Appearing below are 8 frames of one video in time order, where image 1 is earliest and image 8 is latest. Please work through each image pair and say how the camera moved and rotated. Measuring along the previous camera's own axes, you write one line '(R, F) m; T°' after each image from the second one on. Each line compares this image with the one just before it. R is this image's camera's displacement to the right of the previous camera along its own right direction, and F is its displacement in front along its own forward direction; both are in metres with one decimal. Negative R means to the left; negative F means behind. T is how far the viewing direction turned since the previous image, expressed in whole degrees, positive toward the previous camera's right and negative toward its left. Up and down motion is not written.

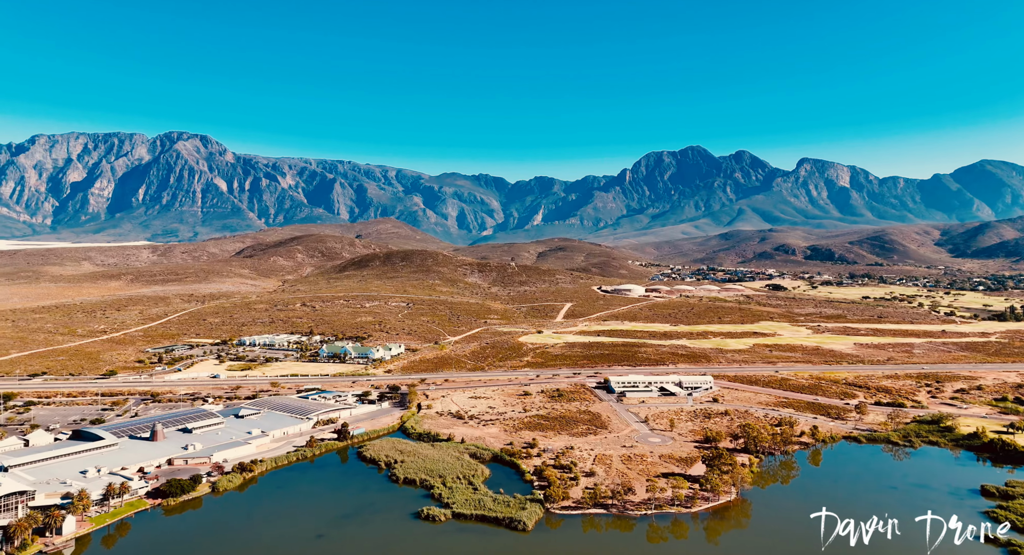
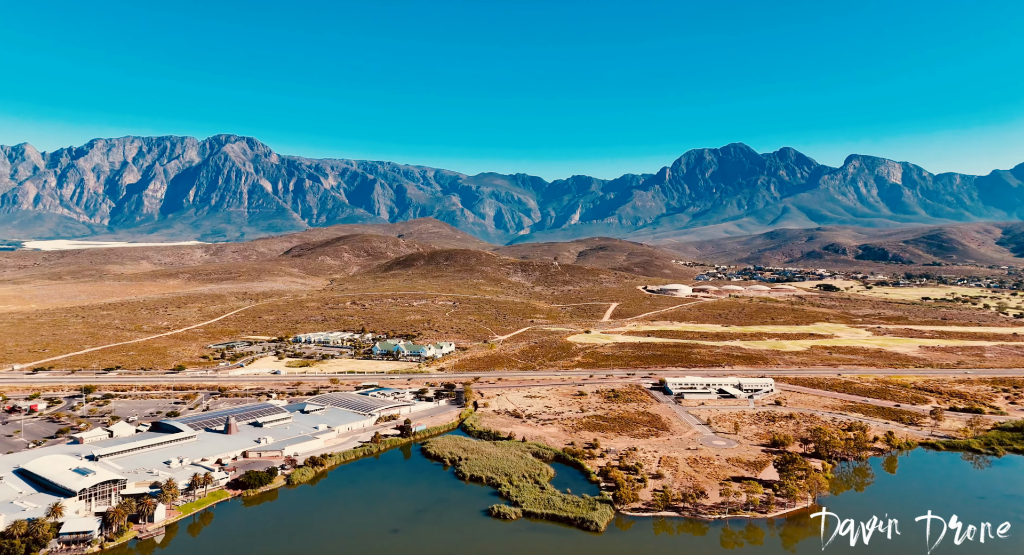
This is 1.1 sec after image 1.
(-1.4, -1.0) m; -4°
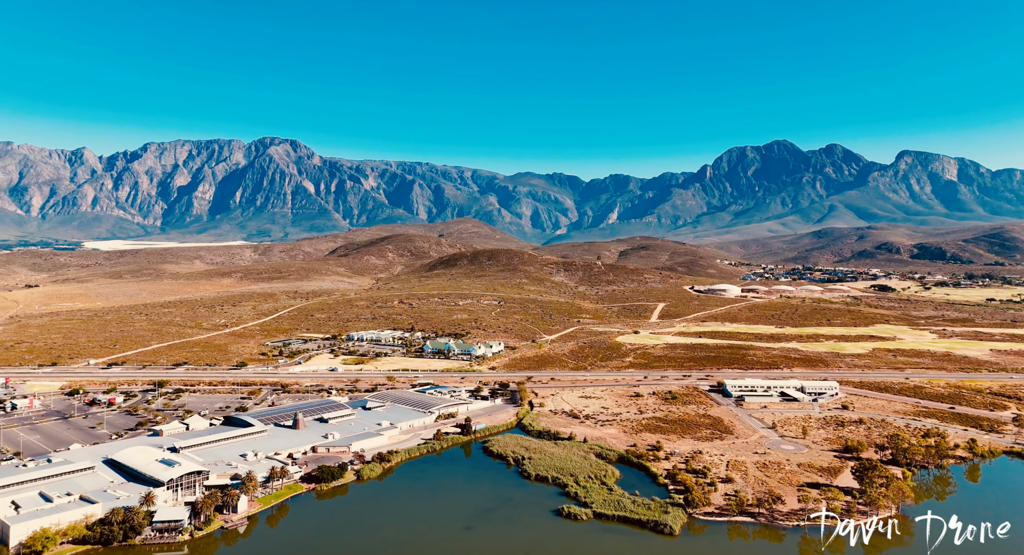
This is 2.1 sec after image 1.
(-1.6, -0.8) m; -4°
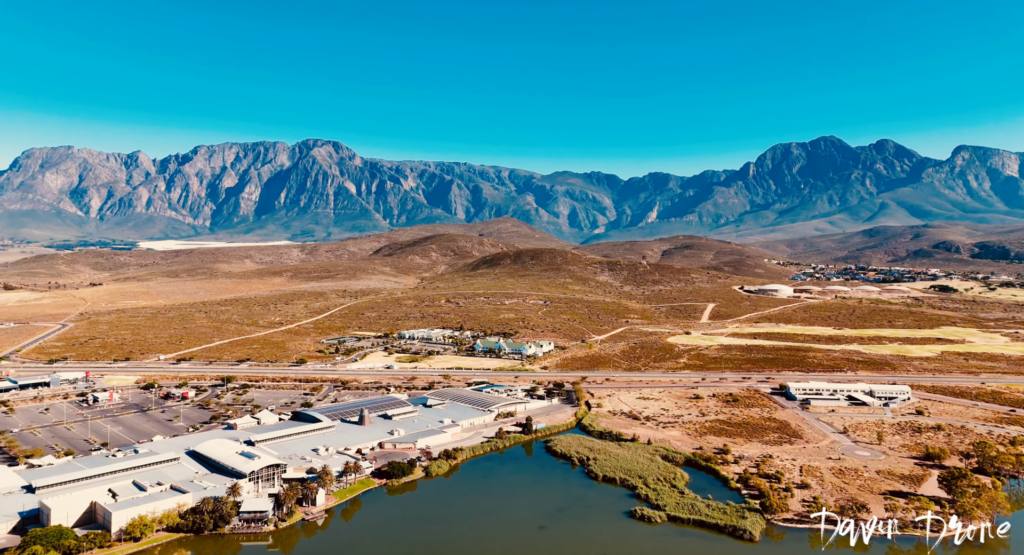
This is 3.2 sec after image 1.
(-1.7, -0.6) m; -4°
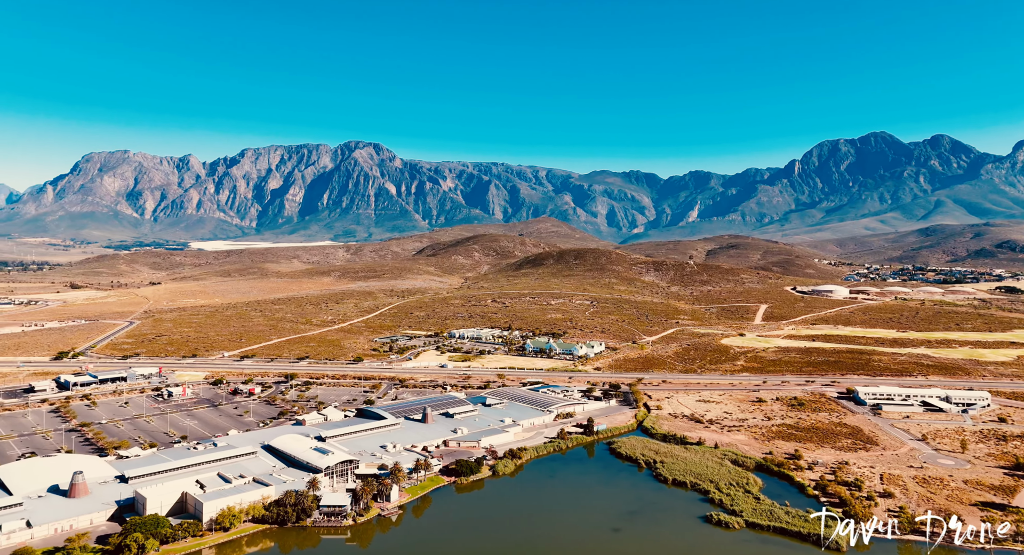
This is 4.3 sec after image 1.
(-1.7, -0.3) m; -4°
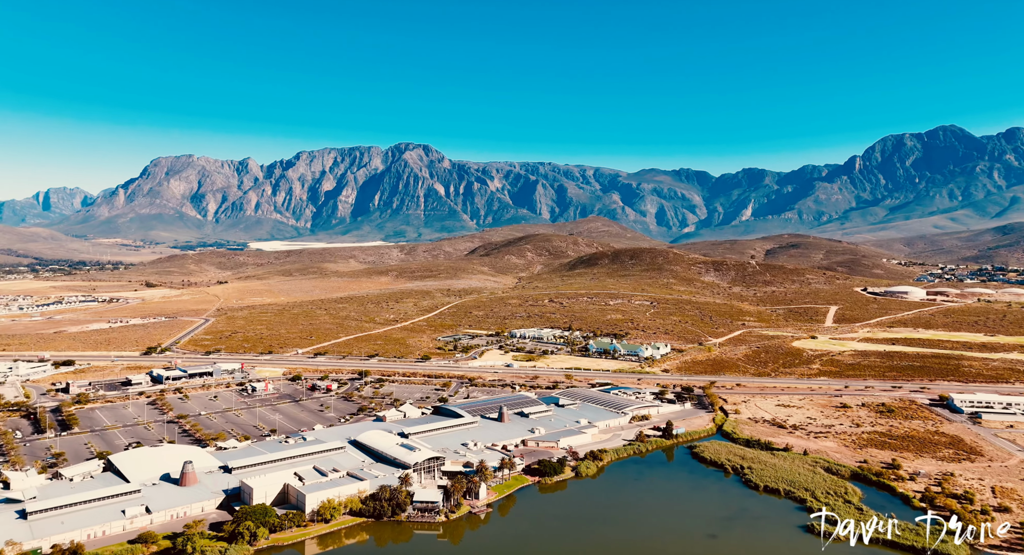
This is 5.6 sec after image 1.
(-2.2, +0.1) m; -5°
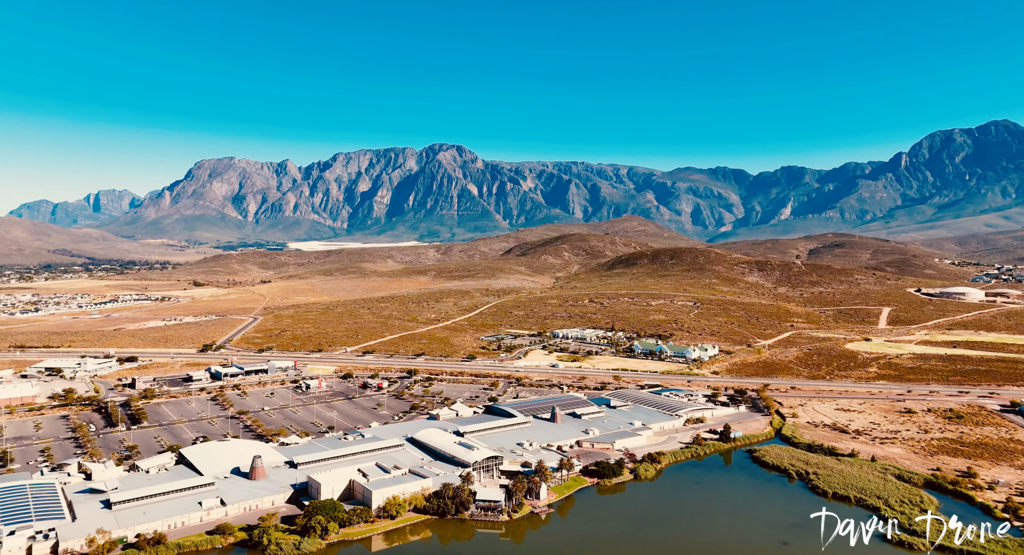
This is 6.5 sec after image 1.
(-1.4, +0.3) m; -3°
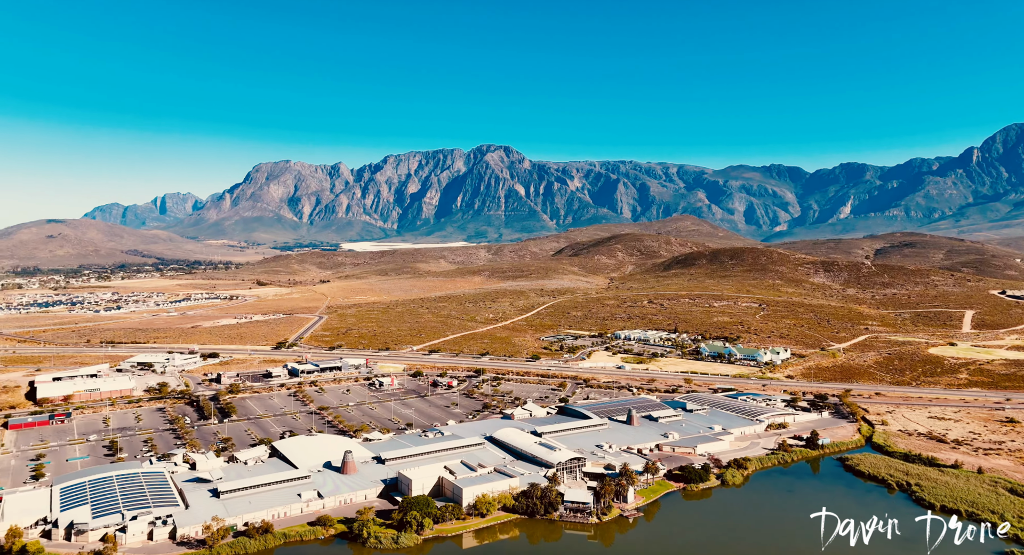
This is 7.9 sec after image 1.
(-1.9, +0.8) m; -5°
